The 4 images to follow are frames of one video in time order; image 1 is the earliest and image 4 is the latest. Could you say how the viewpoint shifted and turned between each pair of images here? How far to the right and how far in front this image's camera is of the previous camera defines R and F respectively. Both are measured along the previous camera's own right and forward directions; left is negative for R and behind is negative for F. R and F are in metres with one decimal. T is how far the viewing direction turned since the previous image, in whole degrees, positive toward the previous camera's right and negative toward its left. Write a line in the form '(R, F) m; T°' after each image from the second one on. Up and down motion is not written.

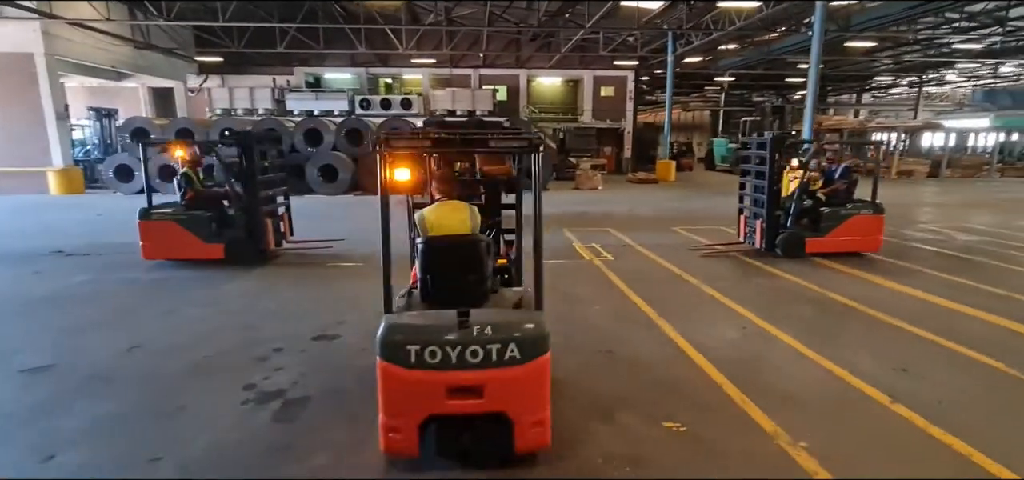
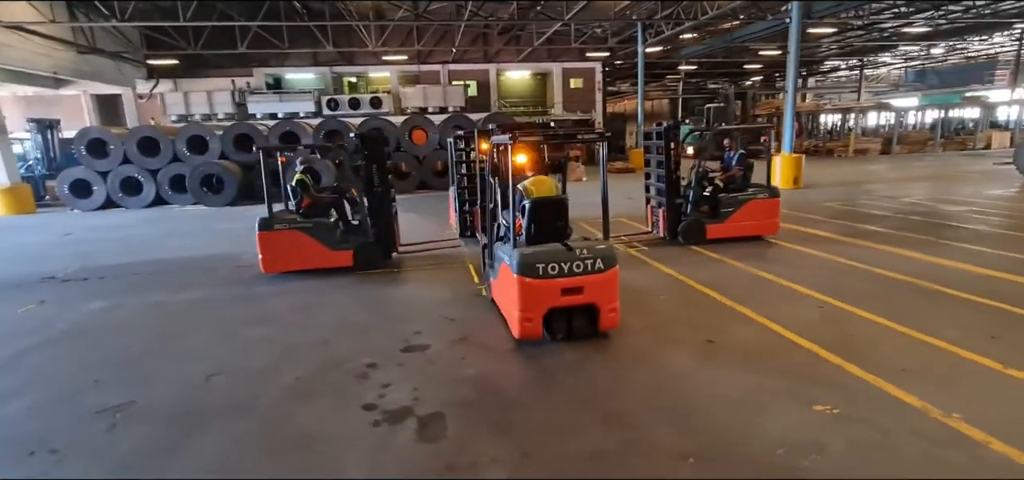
(-1.0, +0.1) m; +5°
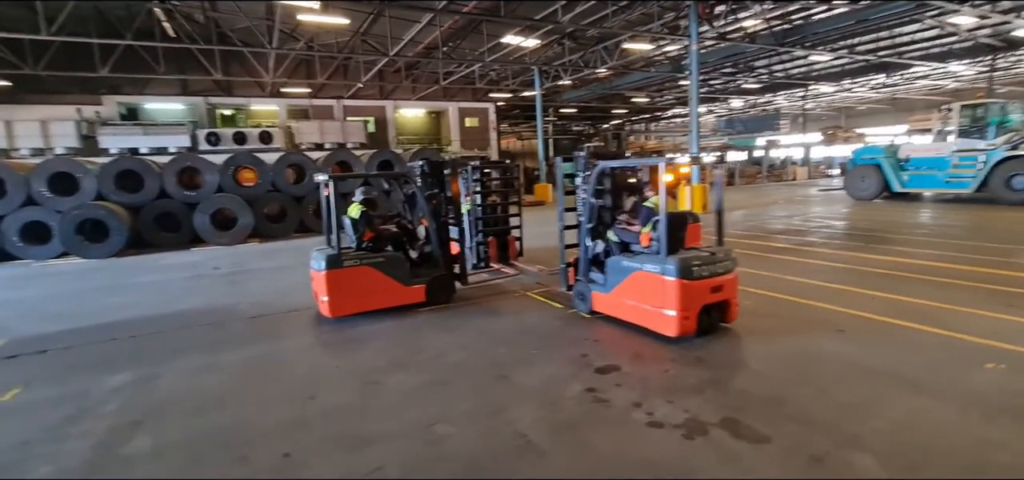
(-2.5, +0.4) m; +18°
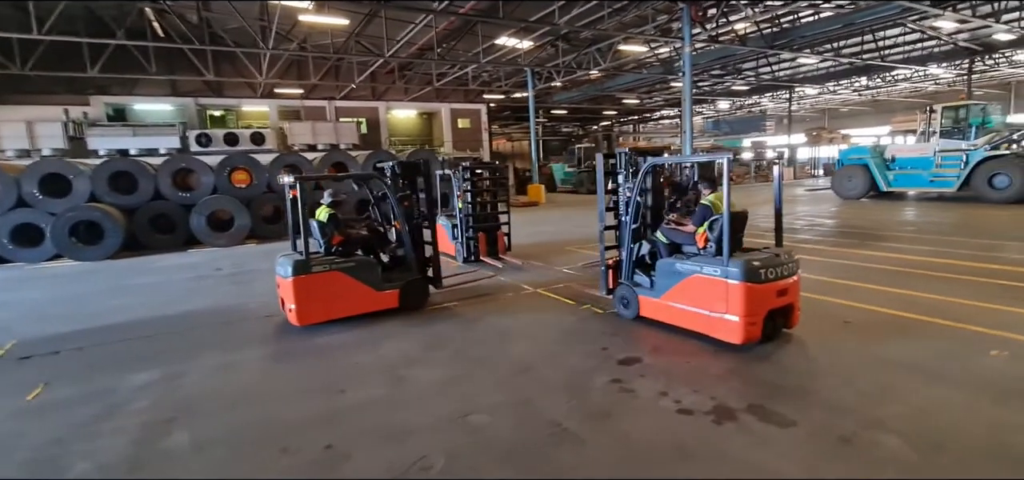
(-0.3, -0.1) m; +2°
